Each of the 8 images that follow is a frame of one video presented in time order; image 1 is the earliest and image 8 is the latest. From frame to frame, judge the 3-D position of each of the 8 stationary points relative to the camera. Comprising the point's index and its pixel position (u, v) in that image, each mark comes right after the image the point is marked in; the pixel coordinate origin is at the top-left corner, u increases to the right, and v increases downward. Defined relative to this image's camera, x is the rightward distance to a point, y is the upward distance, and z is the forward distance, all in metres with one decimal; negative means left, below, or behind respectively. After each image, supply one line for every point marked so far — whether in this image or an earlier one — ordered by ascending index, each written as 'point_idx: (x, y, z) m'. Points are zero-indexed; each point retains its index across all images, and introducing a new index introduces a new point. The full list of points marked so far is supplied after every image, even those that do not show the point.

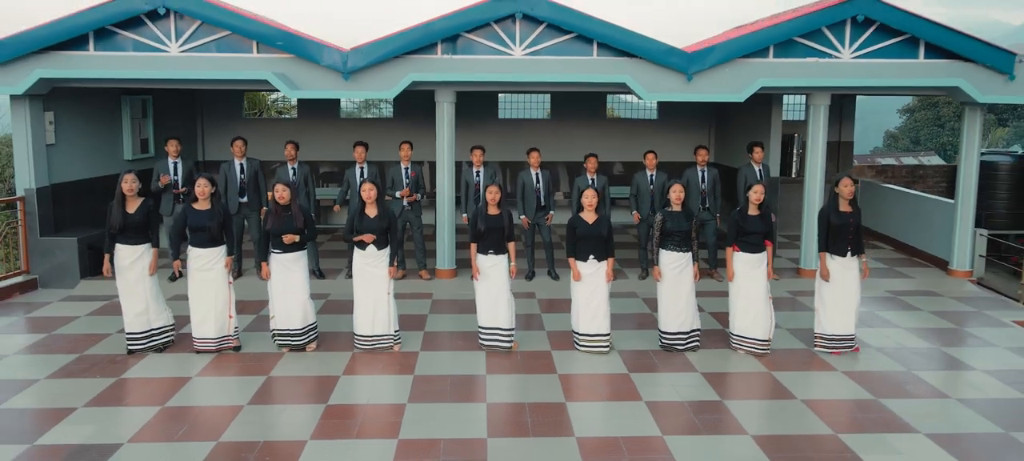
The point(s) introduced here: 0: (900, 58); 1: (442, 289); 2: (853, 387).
0: (+4.2, +1.9, +8.3) m
1: (-0.8, -0.6, +8.2) m
2: (+2.5, -1.1, +5.6) m
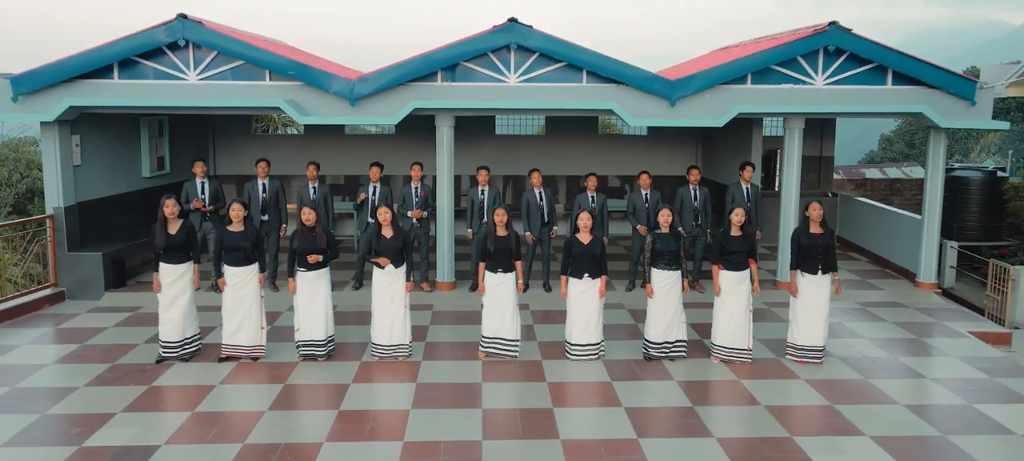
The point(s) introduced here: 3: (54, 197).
0: (+4.1, +1.7, +8.9) m
1: (-0.8, -0.8, +8.8) m
2: (+2.4, -1.3, +6.2) m
3: (-5.1, +0.4, +8.6) m
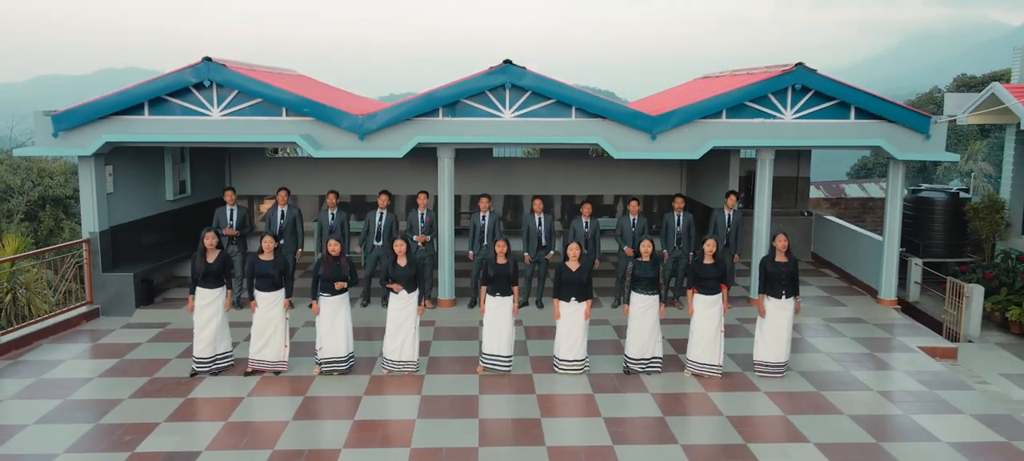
0: (+4.1, +1.4, +9.7) m
1: (-0.9, -1.1, +9.7) m
2: (+2.4, -1.6, +7.0) m
3: (-5.2, +0.1, +9.5) m
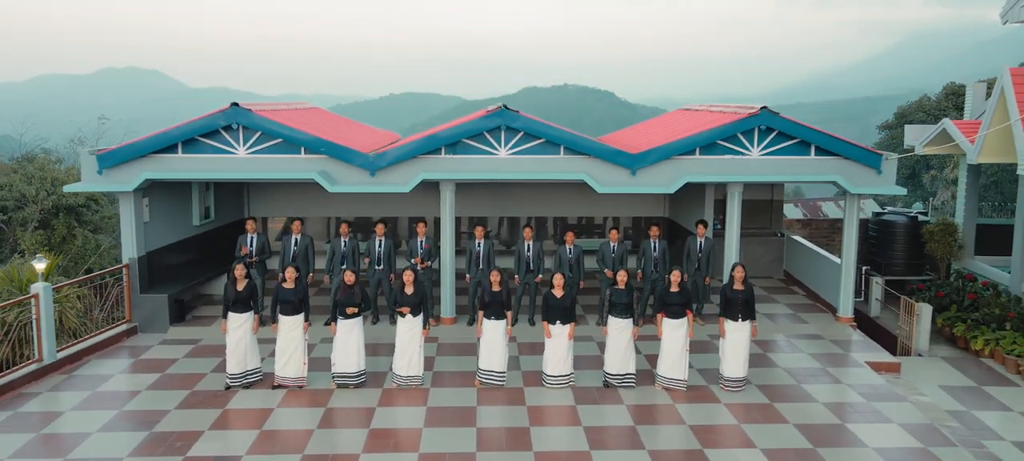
0: (+4.0, +1.1, +10.8) m
1: (-0.9, -1.5, +10.8) m
2: (+2.3, -1.9, +8.1) m
3: (-5.3, -0.3, +10.6) m
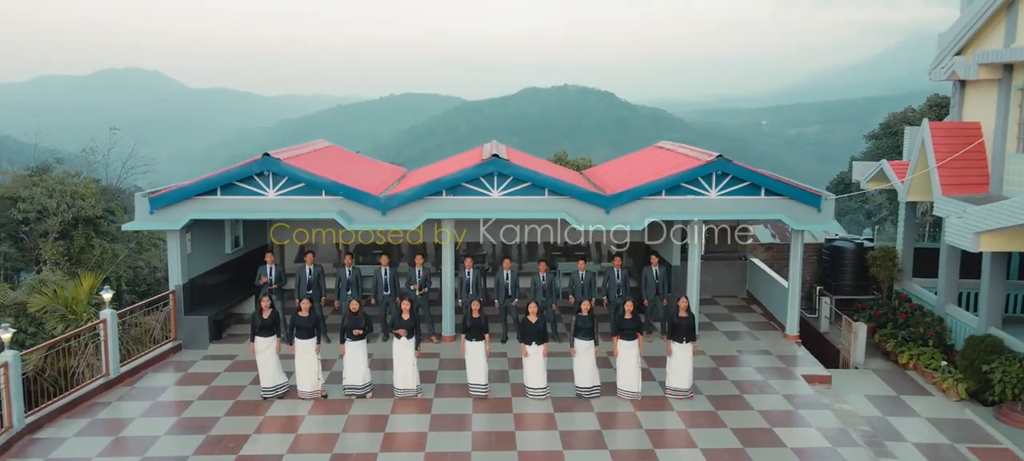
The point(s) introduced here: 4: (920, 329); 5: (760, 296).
0: (+3.9, +0.6, +12.6) m
1: (-1.1, -2.0, +12.5) m
2: (+2.2, -2.4, +9.9) m
3: (-5.4, -0.8, +12.3) m
4: (+6.8, -1.6, +12.7) m
5: (+4.8, -1.3, +14.8) m
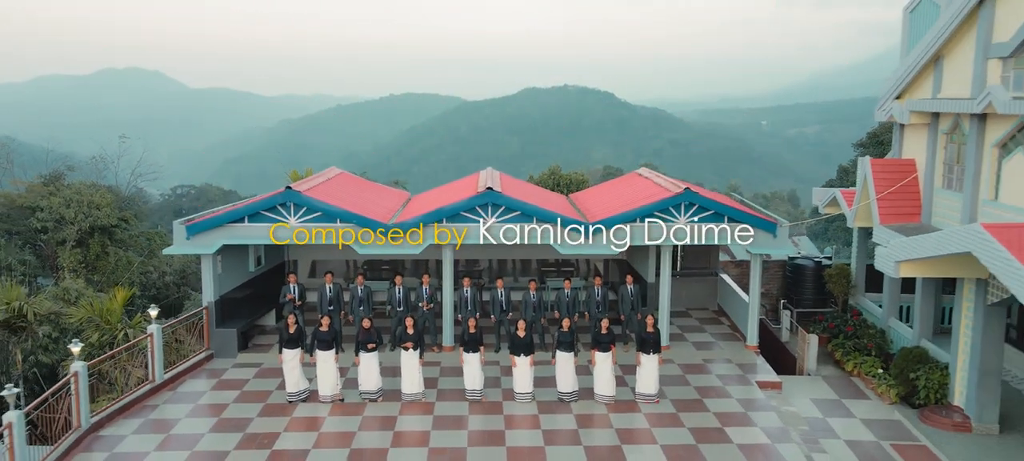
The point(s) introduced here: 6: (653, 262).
0: (+3.7, +0.1, +14.2) m
1: (-1.2, -2.4, +14.2) m
2: (+2.0, -2.9, +11.5) m
3: (-5.6, -1.2, +14.0) m
4: (+6.6, -2.1, +14.4) m
5: (+4.7, -1.7, +16.4) m
6: (+2.9, -0.6, +15.9) m
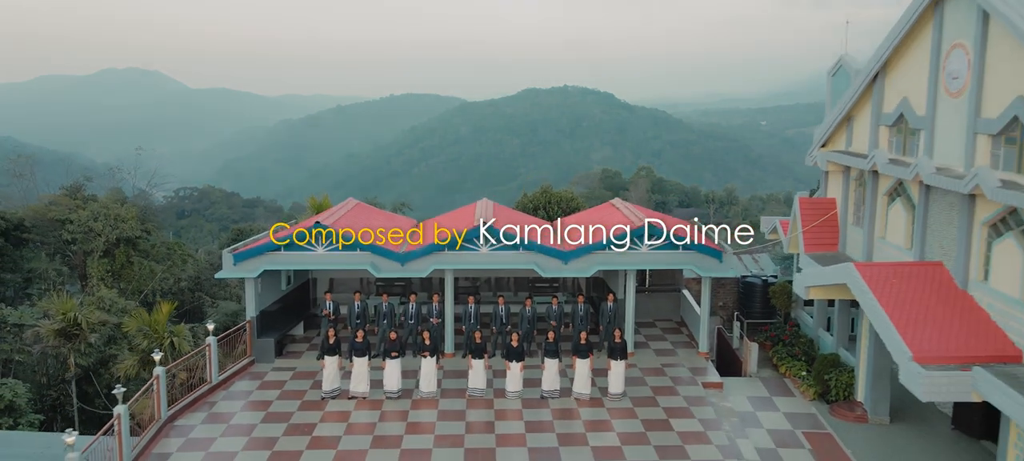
0: (+3.5, -0.4, +17.1) m
1: (-1.4, -3.0, +17.1) m
2: (+1.8, -3.5, +14.4) m
3: (-5.8, -1.8, +16.9) m
4: (+6.4, -2.6, +17.3) m
5: (+4.4, -2.3, +19.3) m
6: (+2.7, -1.2, +18.8) m
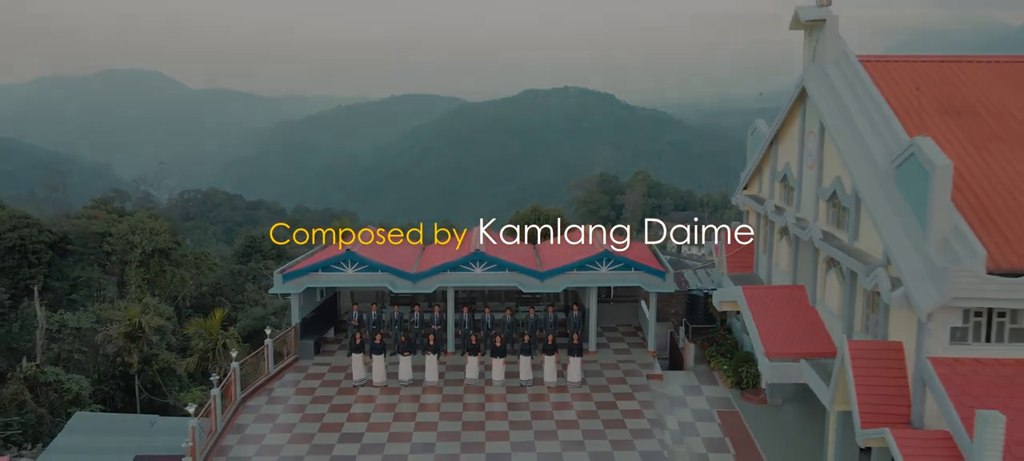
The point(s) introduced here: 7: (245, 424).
0: (+3.2, -1.2, +21.8) m
1: (-1.8, -3.7, +21.7) m
2: (+1.5, -4.2, +19.1) m
3: (-6.1, -2.5, +21.5) m
4: (+6.1, -3.4, +21.9) m
5: (+4.1, -3.0, +24.0) m
6: (+2.4, -1.9, +23.4) m
7: (-6.1, -4.4, +17.5) m
